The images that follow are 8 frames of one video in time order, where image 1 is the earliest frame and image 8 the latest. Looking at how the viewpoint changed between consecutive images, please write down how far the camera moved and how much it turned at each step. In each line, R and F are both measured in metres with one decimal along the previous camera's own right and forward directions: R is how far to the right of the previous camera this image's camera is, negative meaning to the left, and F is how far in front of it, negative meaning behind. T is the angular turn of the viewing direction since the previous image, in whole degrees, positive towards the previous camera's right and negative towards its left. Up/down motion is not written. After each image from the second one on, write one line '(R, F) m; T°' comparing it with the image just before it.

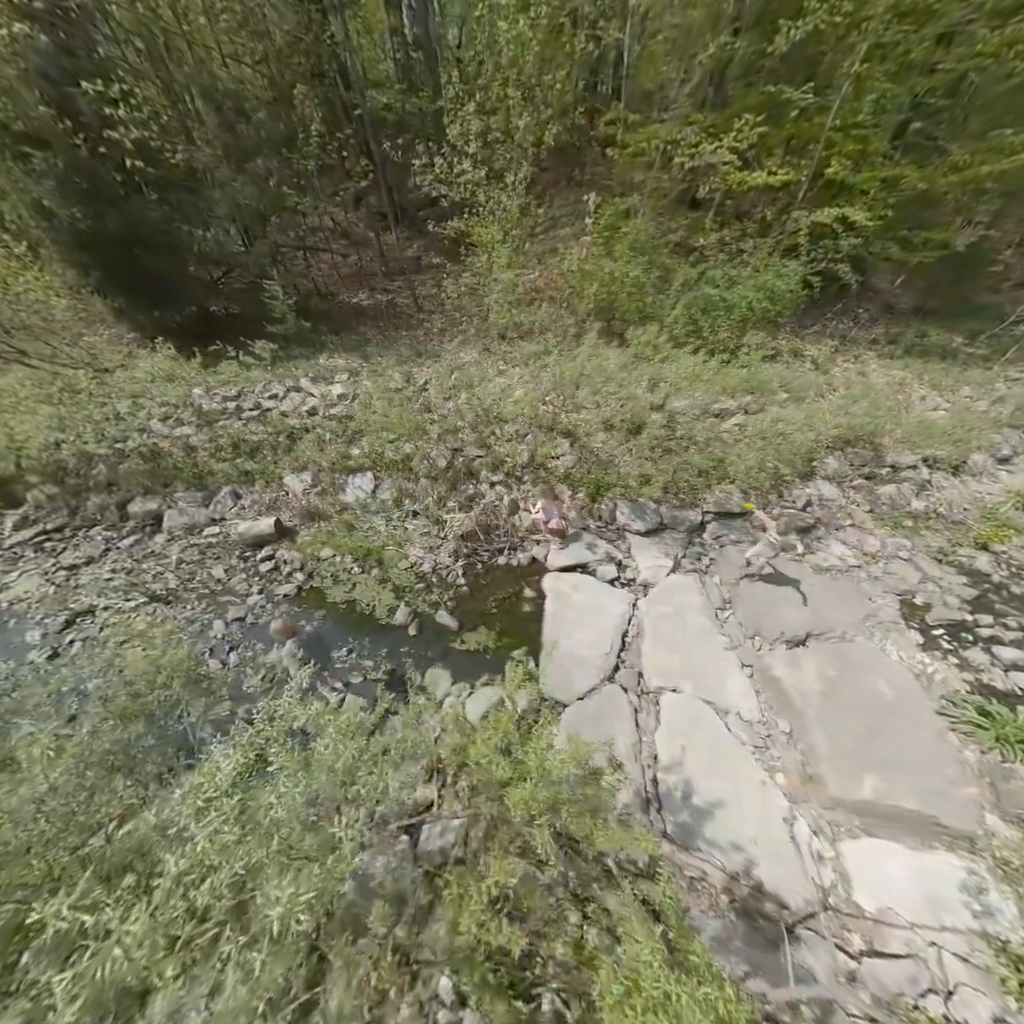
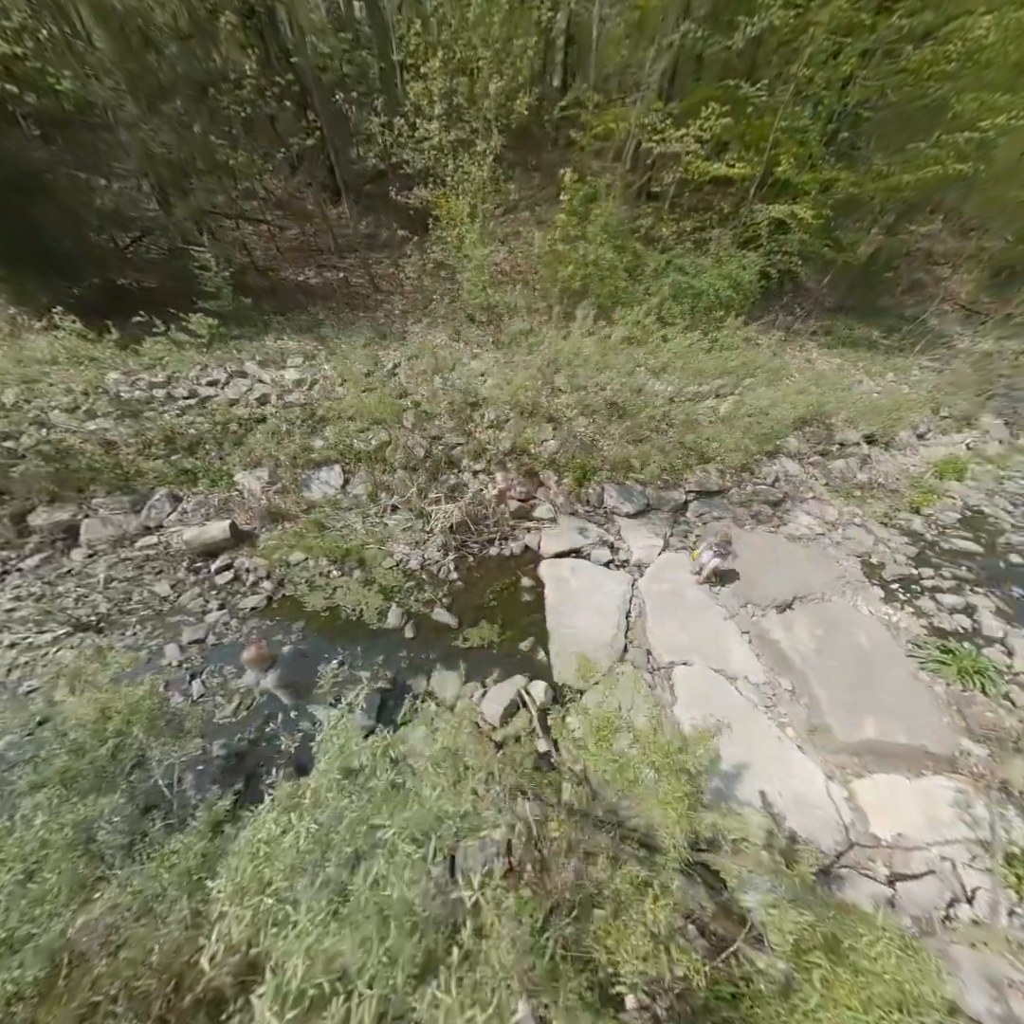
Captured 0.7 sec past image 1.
(-0.5, +0.2) m; +9°
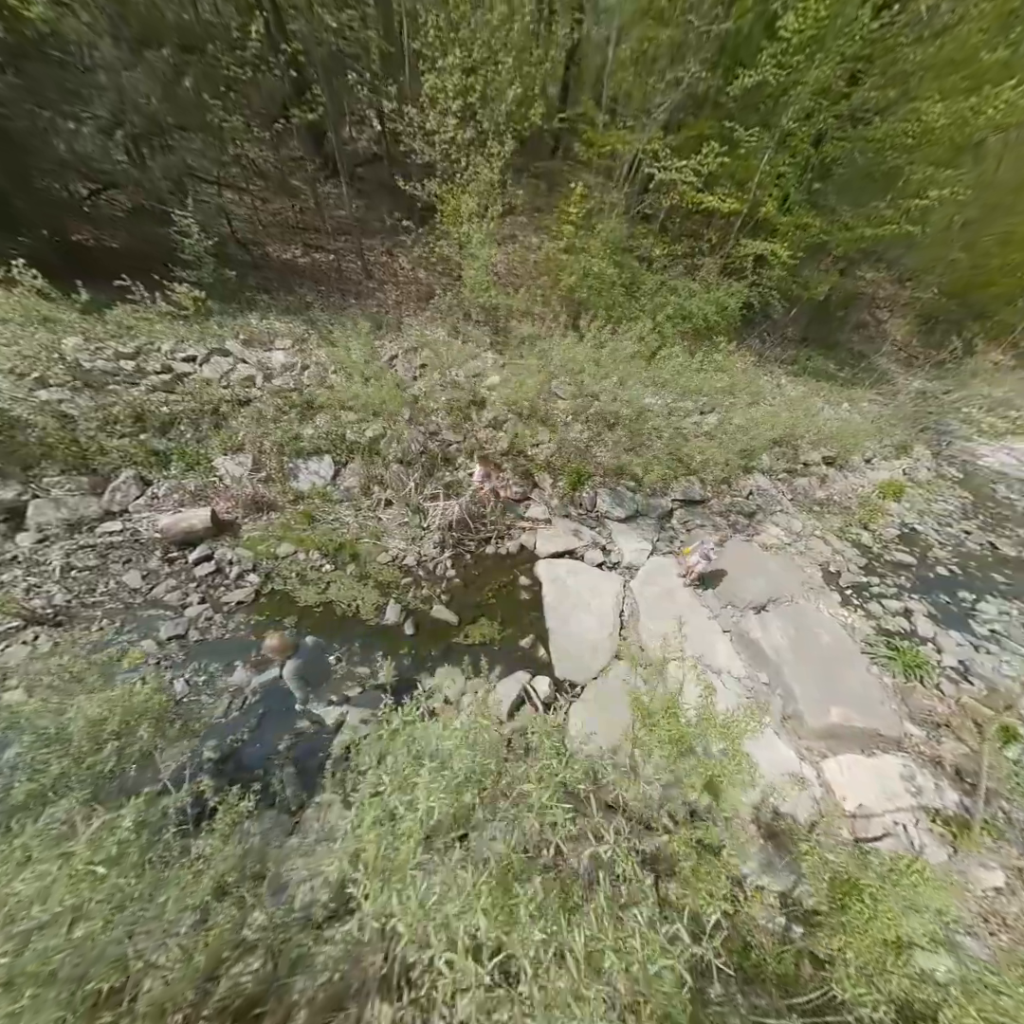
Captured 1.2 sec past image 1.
(-0.4, 0.0) m; +6°
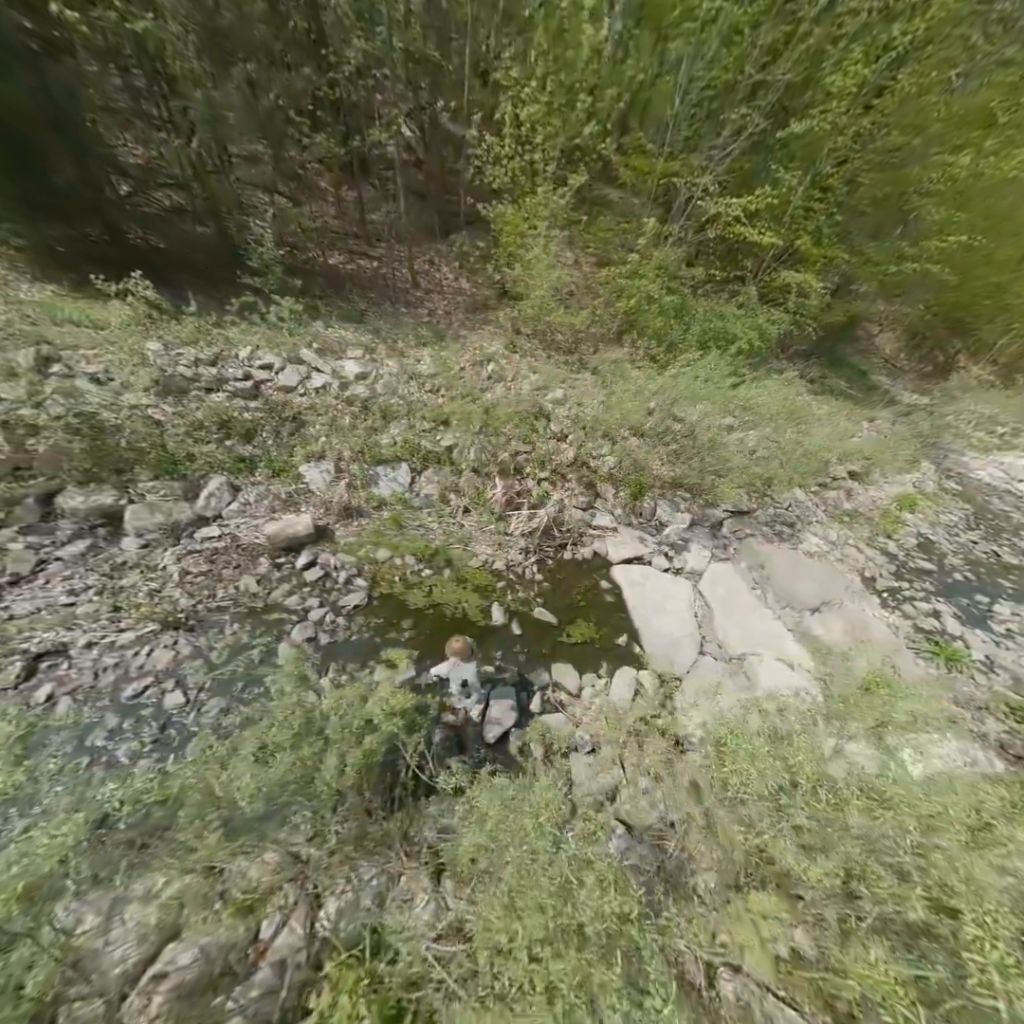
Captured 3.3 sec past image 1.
(-1.0, -0.2) m; +3°
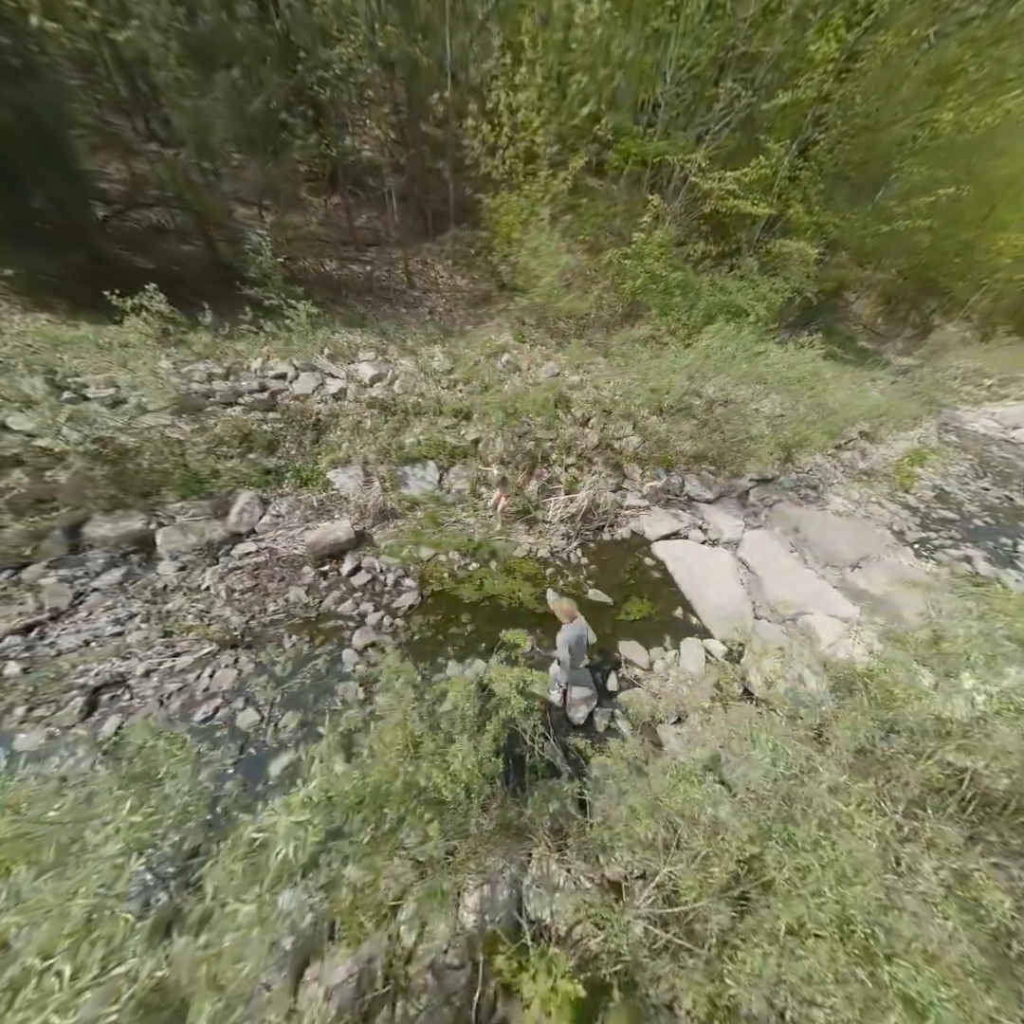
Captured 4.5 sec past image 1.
(-0.5, 0.0) m; +2°
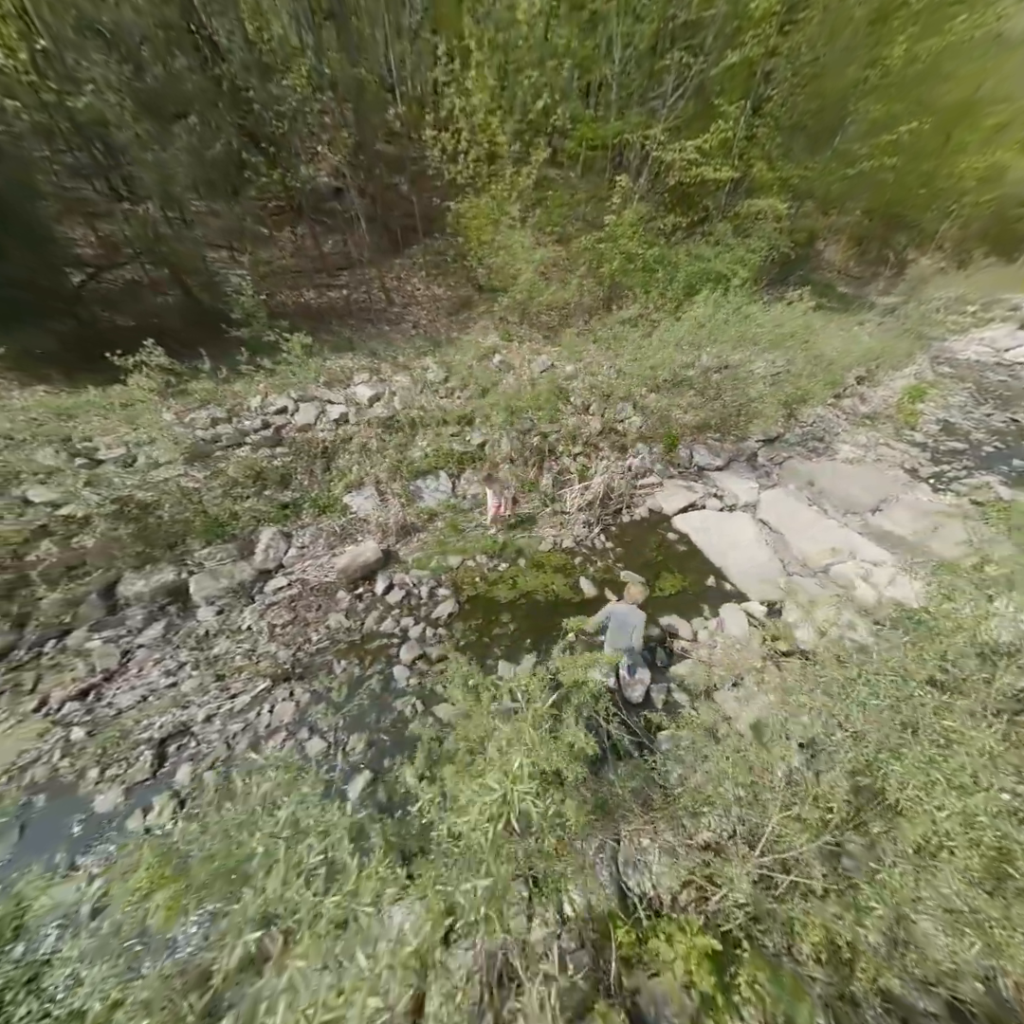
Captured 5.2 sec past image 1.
(-0.2, 0.0) m; 0°
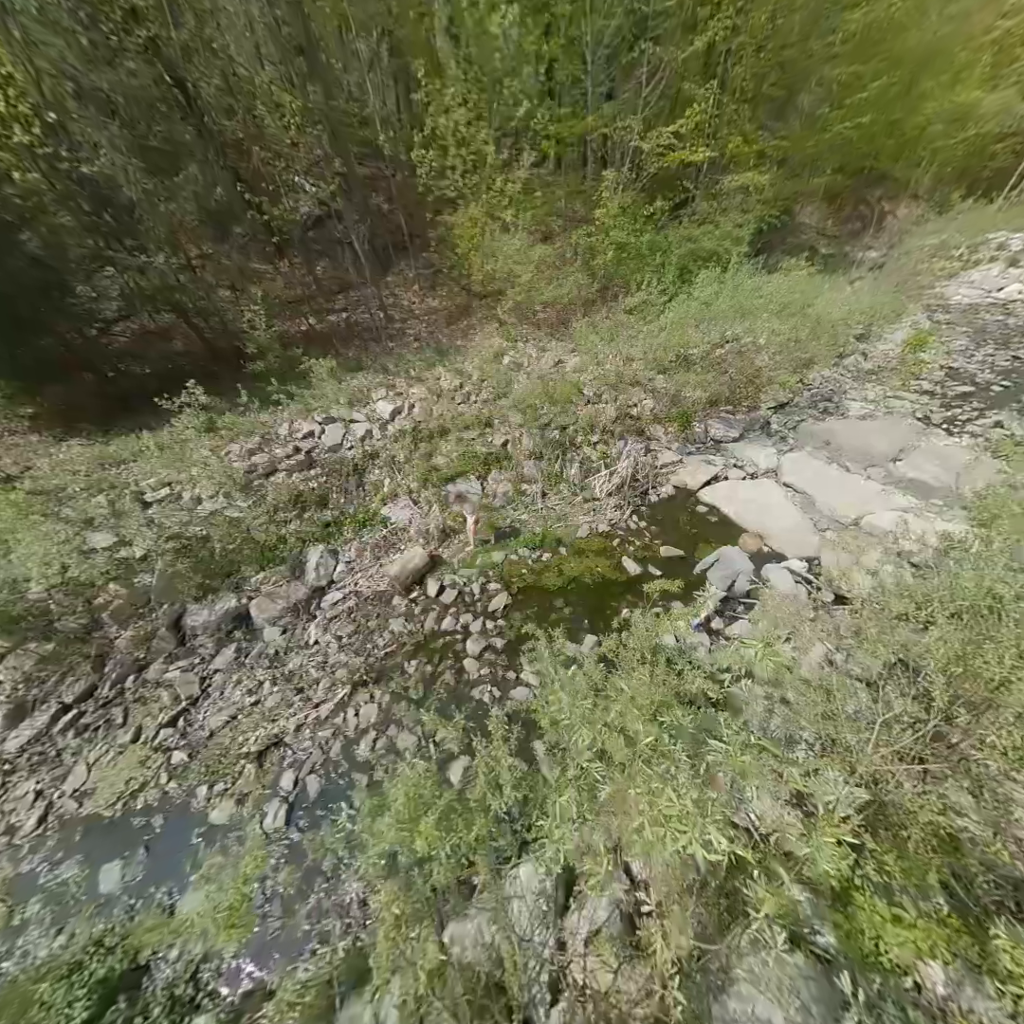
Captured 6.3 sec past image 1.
(-0.3, -0.1) m; 0°
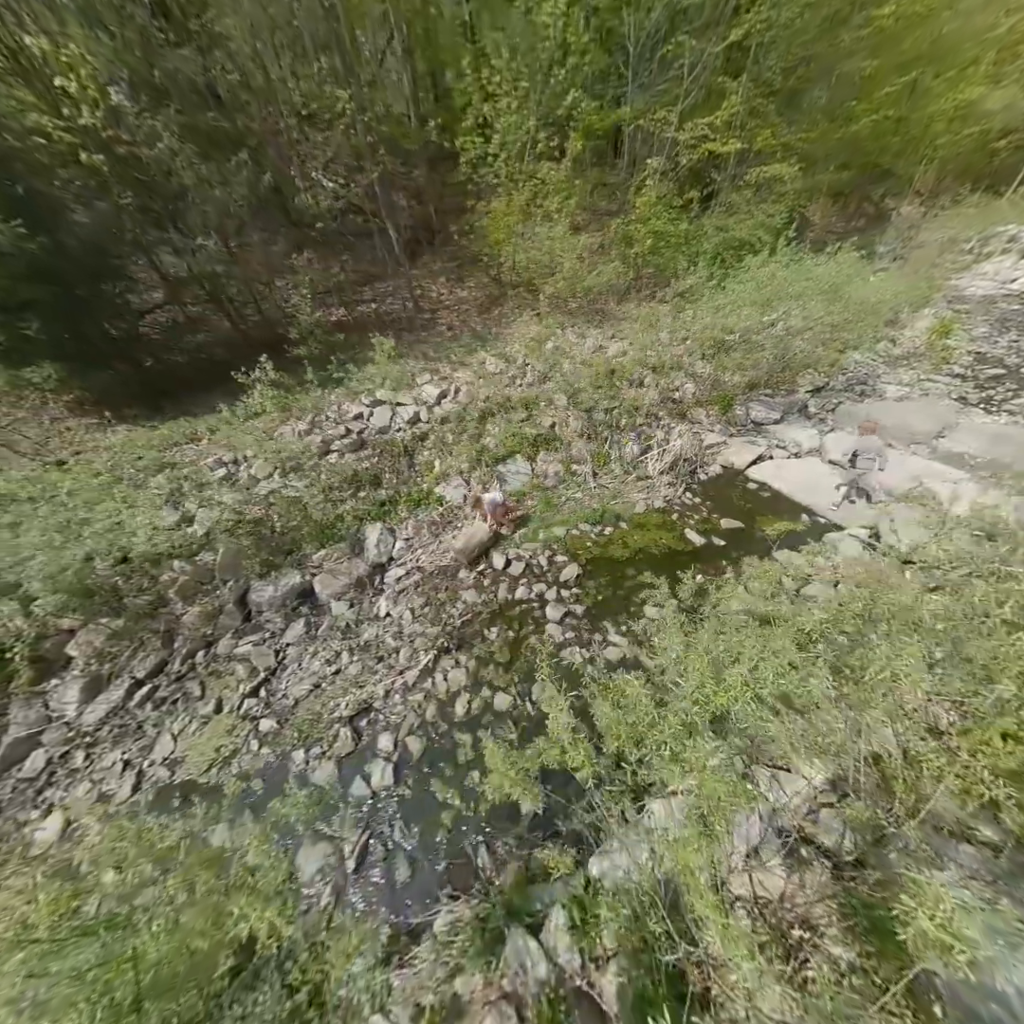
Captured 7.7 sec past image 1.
(-0.6, 0.0) m; +1°
